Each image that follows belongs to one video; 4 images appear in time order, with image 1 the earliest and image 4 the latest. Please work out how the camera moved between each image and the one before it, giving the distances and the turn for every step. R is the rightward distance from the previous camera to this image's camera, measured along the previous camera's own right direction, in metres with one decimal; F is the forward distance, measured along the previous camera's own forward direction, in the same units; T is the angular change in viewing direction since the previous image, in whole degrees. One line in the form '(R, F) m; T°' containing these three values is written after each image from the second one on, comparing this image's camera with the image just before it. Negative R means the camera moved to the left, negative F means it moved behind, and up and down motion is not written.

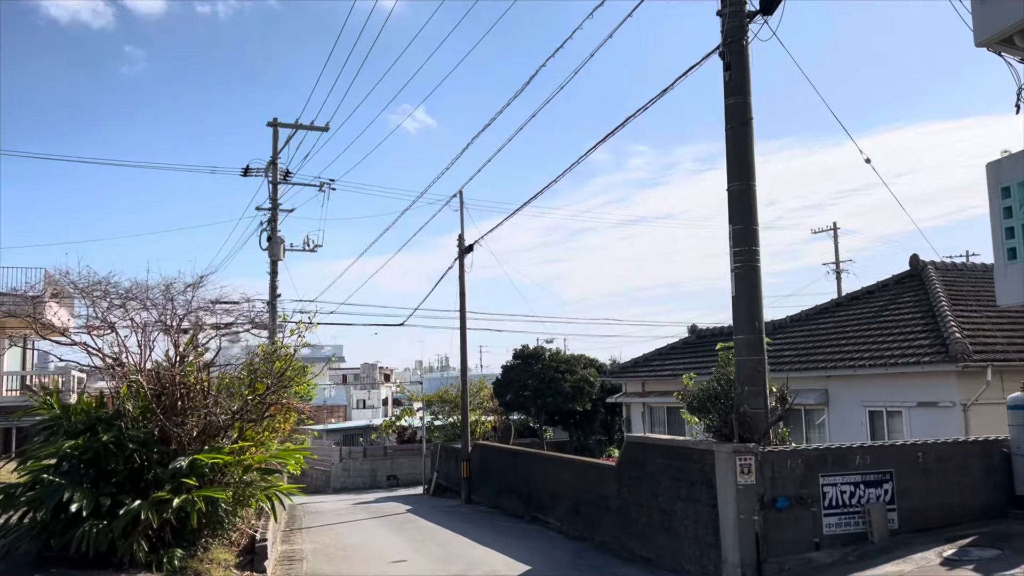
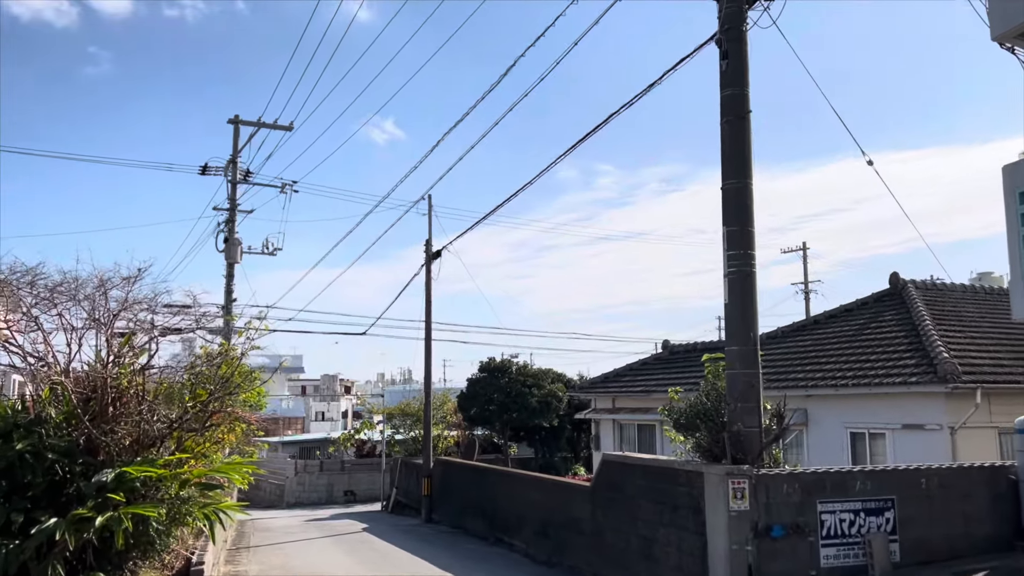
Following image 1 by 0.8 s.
(-0.1, +0.7) m; +3°
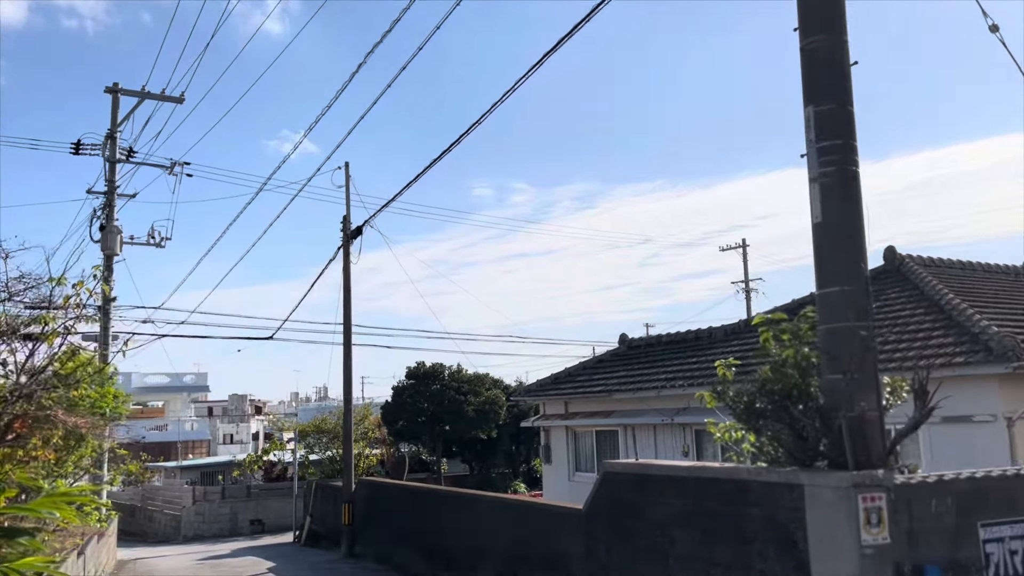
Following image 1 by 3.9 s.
(-0.4, +2.6) m; +6°
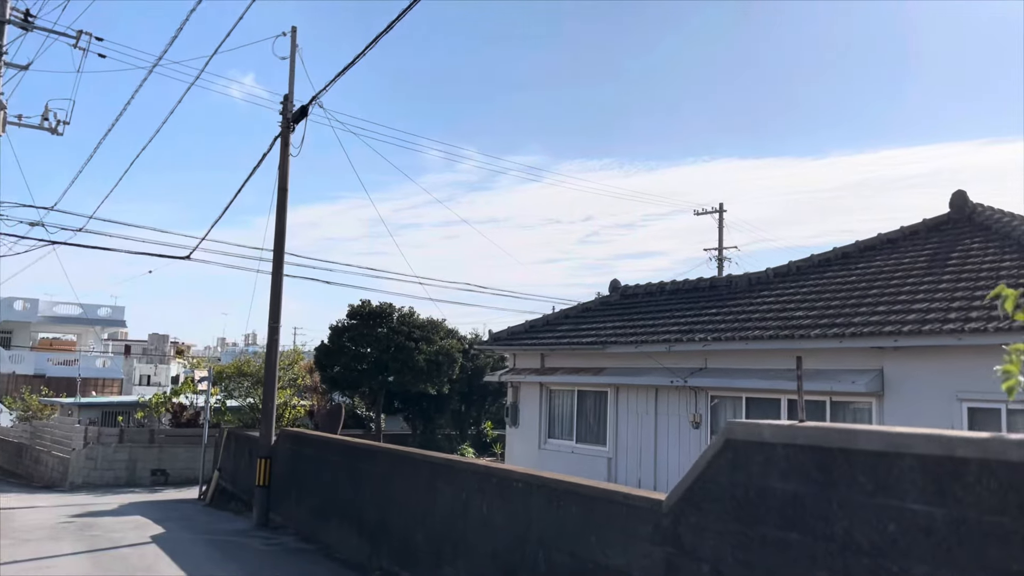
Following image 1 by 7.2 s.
(-0.5, +2.8) m; +5°
